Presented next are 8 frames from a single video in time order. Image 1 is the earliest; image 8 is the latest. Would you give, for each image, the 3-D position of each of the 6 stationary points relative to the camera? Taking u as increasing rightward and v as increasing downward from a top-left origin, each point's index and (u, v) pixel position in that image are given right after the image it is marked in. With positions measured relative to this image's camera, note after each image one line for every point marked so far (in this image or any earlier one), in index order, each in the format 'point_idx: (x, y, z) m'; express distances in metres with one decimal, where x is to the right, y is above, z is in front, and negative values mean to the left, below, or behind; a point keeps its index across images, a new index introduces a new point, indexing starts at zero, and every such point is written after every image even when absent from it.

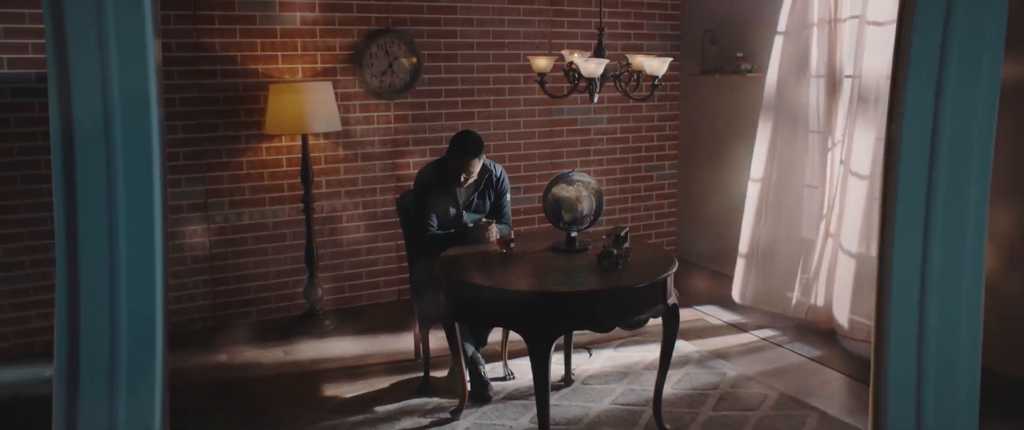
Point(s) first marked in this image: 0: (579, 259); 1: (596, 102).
0: (+0.3, -0.2, +2.9) m
1: (+0.5, +0.7, +5.2) m
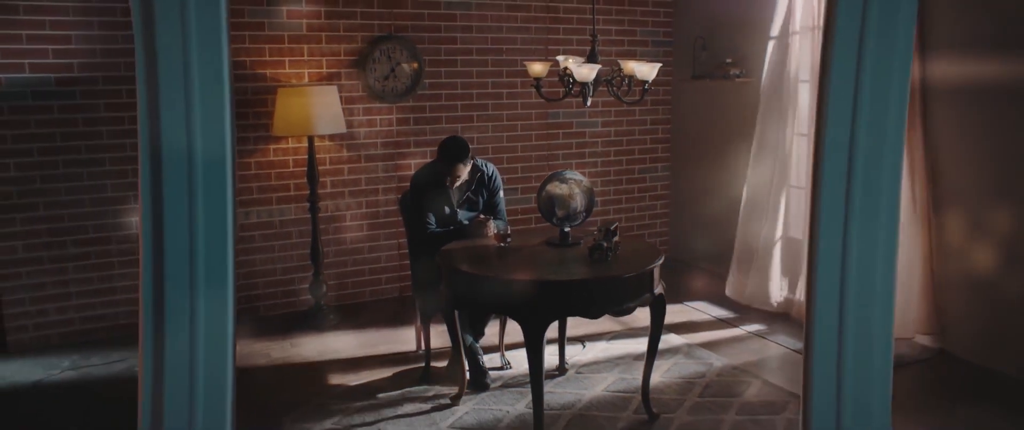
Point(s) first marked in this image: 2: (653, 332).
0: (+0.2, -0.2, +3.2) m
1: (+0.5, +0.7, +5.4) m
2: (+0.6, -0.5, +3.4) m
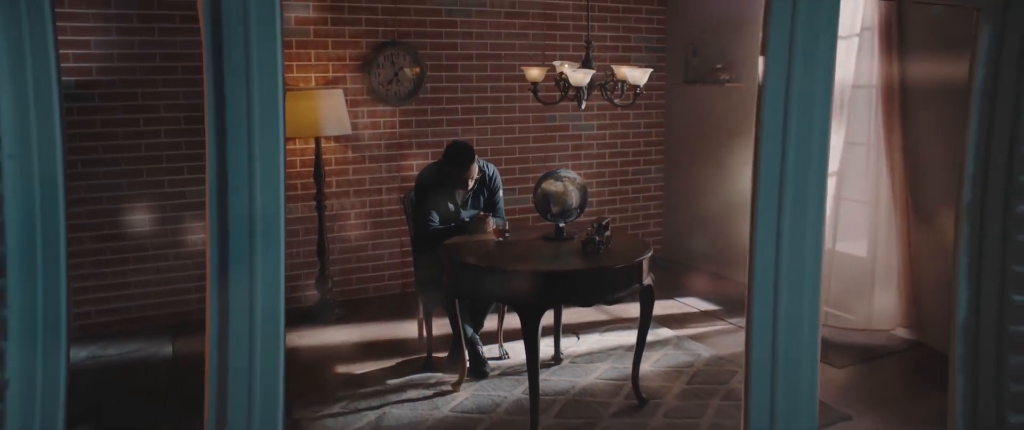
0: (+0.2, -0.1, +3.4) m
1: (+0.5, +0.7, +5.6) m
2: (+0.6, -0.5, +3.6) m
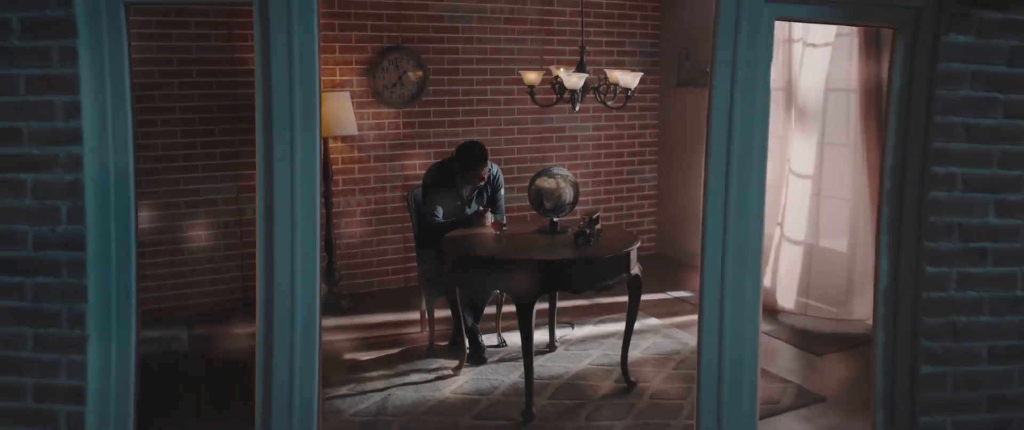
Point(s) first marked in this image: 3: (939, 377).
0: (+0.2, -0.1, +3.7) m
1: (+0.5, +0.8, +5.9) m
2: (+0.6, -0.5, +3.9) m
3: (+0.9, -0.3, +1.7) m
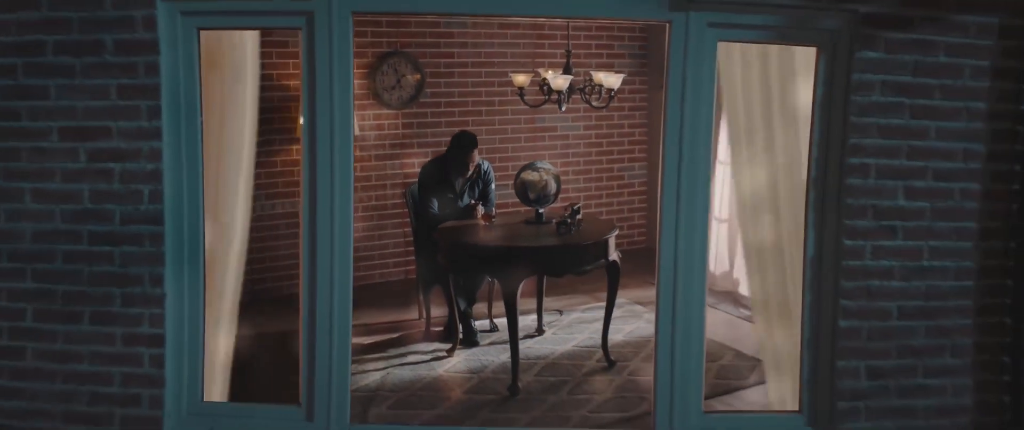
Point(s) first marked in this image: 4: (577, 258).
0: (+0.2, -0.1, +4.1) m
1: (+0.4, +0.8, +6.3) m
2: (+0.5, -0.4, +4.3) m
3: (+0.9, -0.3, +2.1) m
4: (+0.3, -0.2, +3.7) m
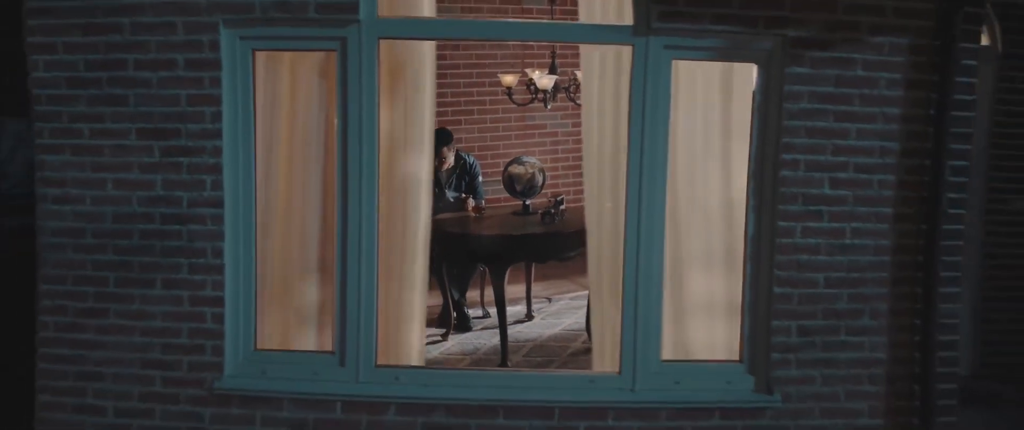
0: (+0.2, 0.0, +4.5) m
1: (+0.4, +0.9, +6.8) m
2: (+0.5, -0.4, +4.8) m
3: (+0.9, -0.3, +2.6) m
4: (+0.3, -0.1, +4.2) m
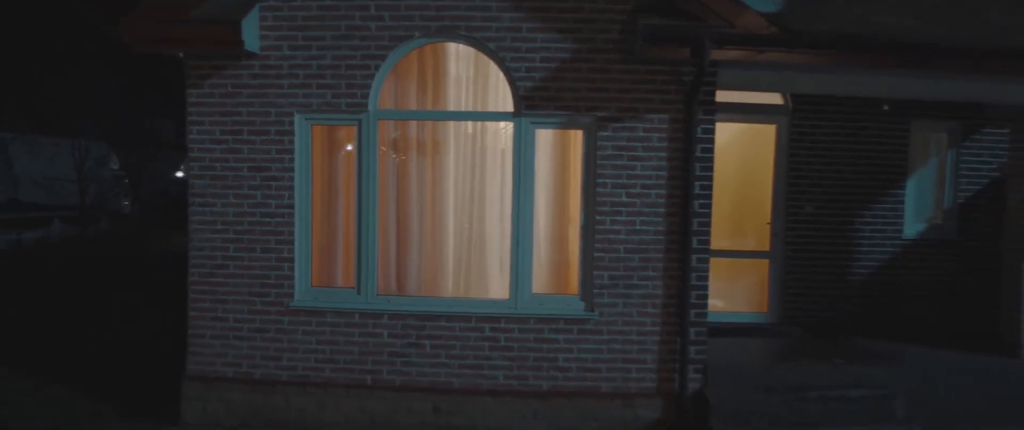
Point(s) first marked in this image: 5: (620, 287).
0: (-0.2, 0.0, +6.6) m
1: (+0.1, +0.8, +8.9) m
2: (+0.2, -0.4, +6.9) m
3: (+0.5, -0.2, +4.7) m
4: (-0.1, -0.1, +6.3) m
5: (+0.6, -0.4, +4.7) m
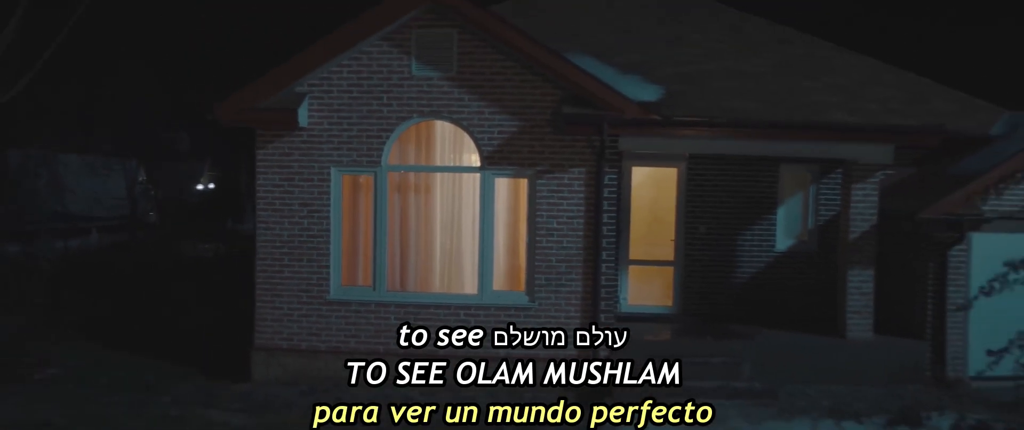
0: (-0.5, -0.2, +8.8) m
1: (-0.2, +0.6, +11.0) m
2: (-0.1, -0.6, +9.0) m
3: (+0.3, -0.4, +6.8) m
4: (-0.3, -0.3, +8.4) m
5: (+0.4, -0.6, +6.8) m
